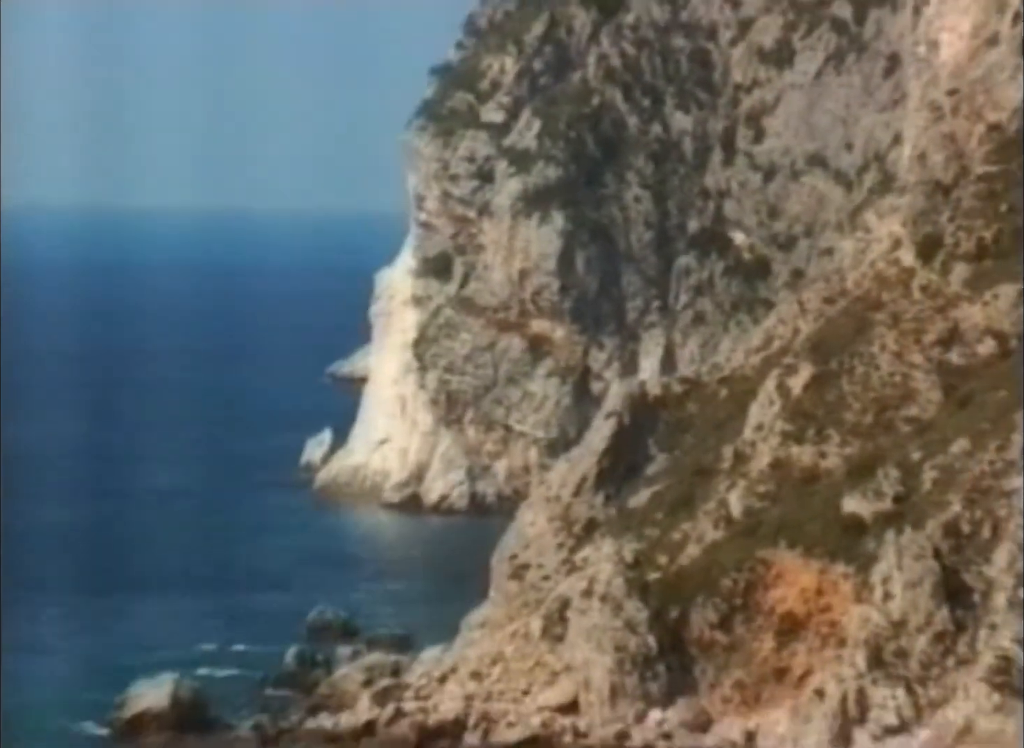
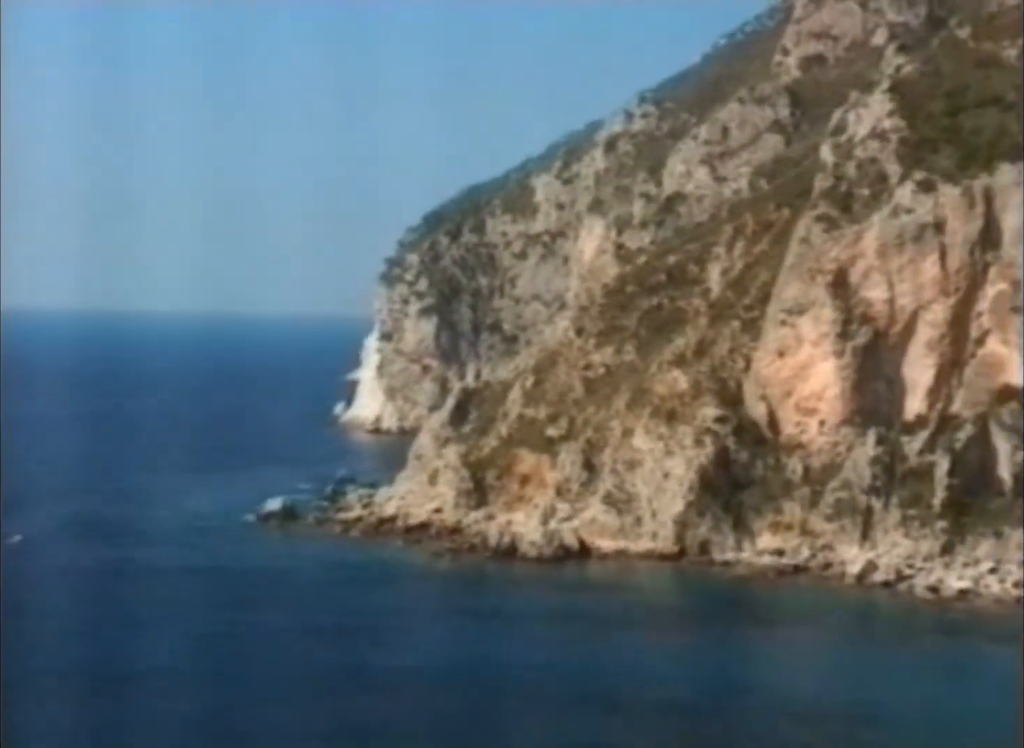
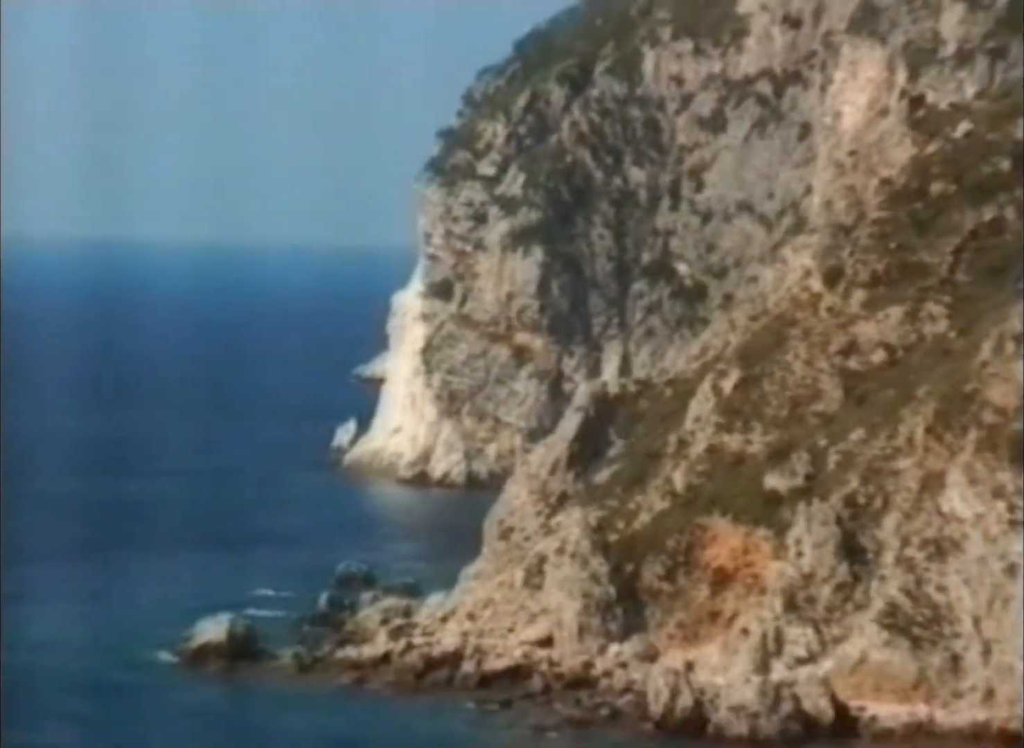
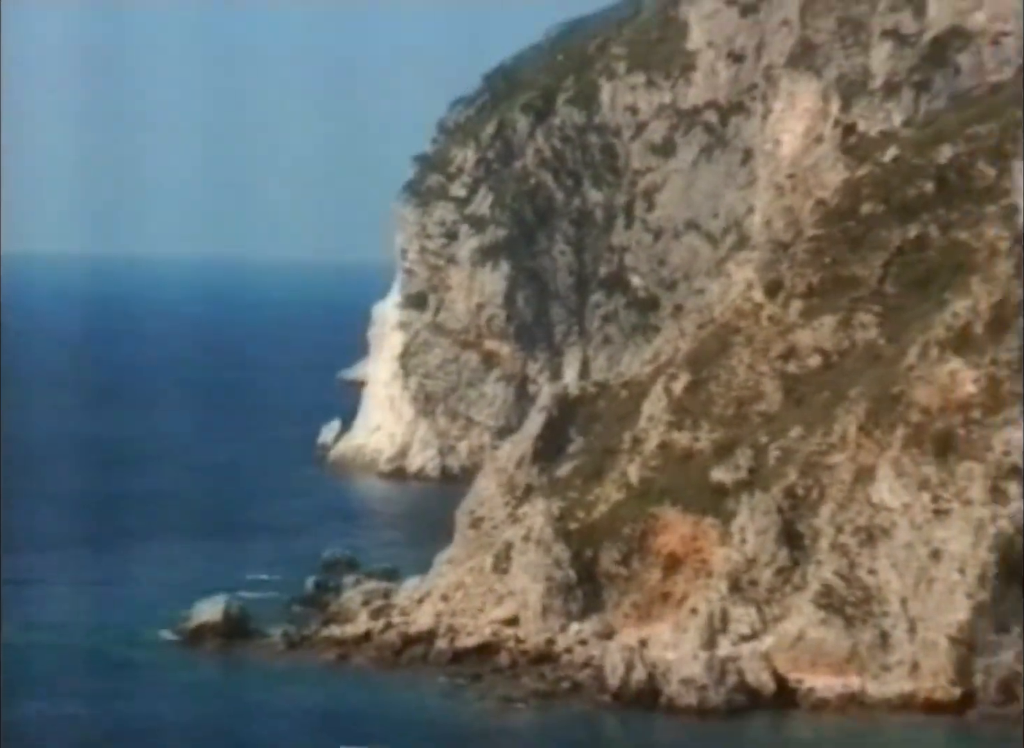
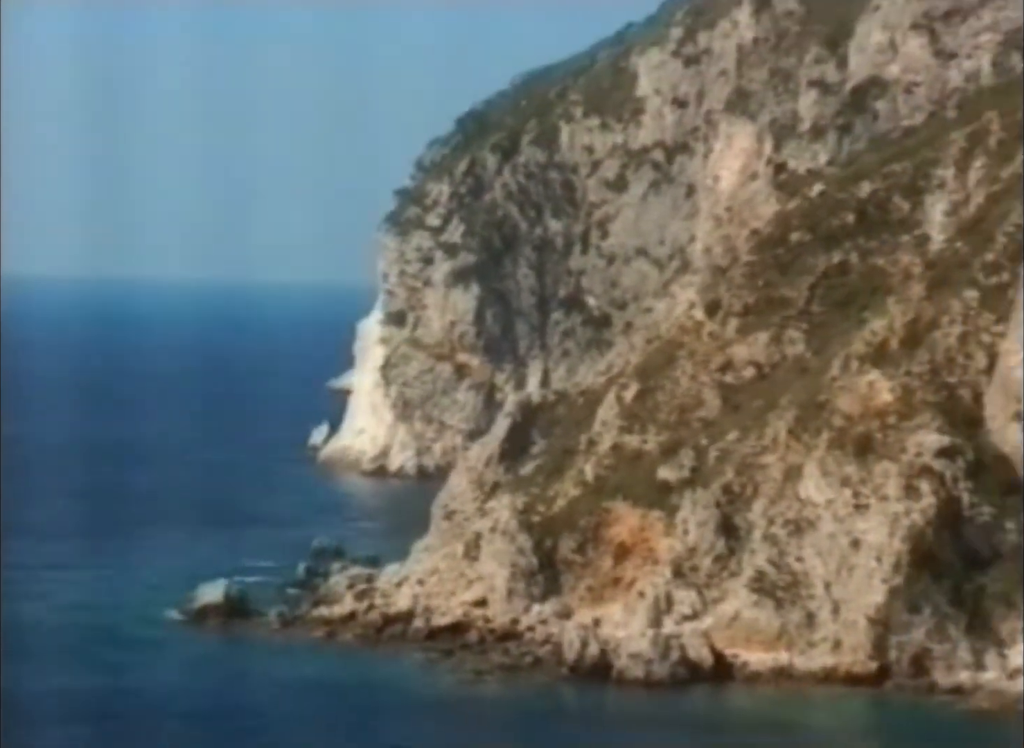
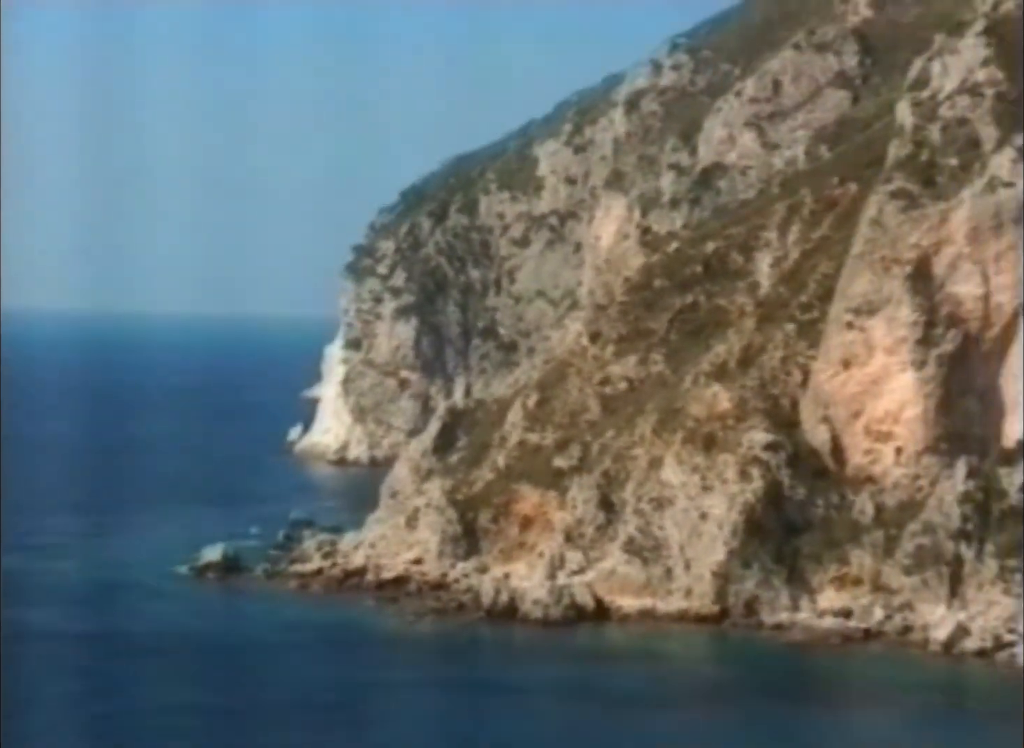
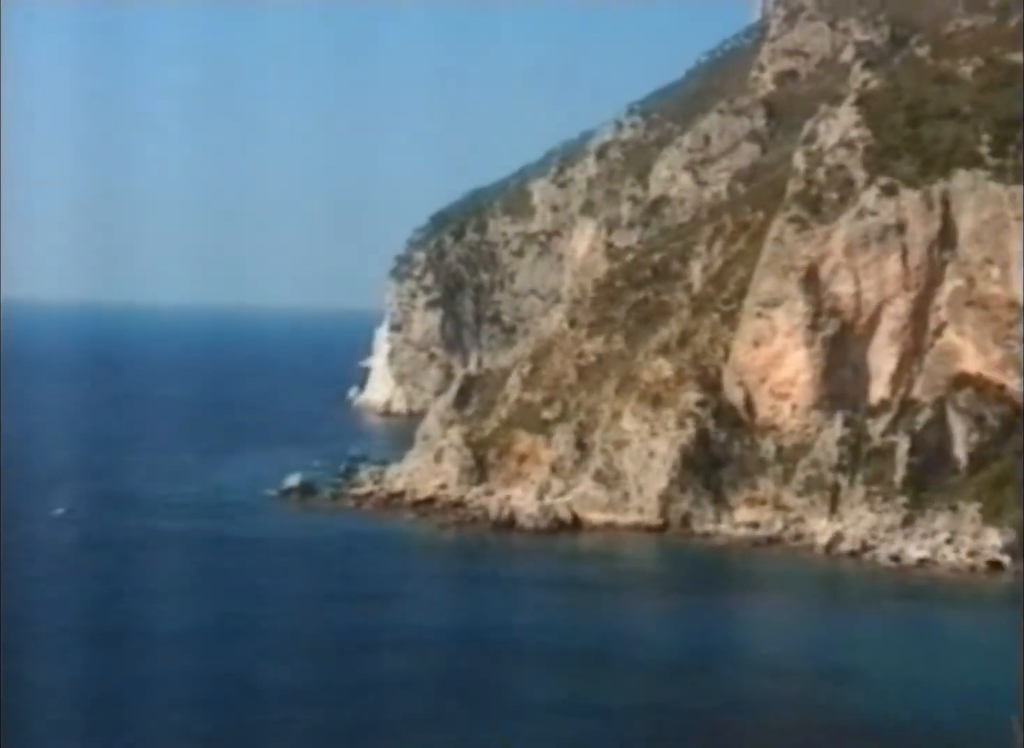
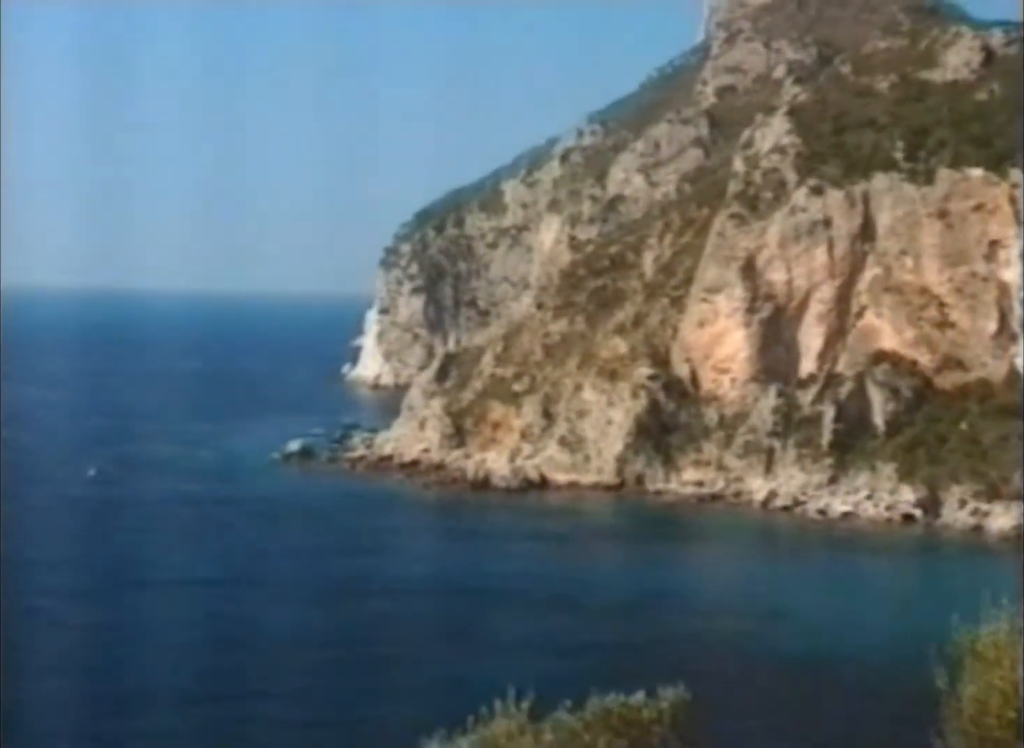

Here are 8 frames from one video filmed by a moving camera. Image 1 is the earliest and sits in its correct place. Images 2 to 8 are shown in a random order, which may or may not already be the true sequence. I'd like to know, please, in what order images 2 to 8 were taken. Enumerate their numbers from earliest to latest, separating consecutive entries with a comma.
3, 4, 5, 6, 2, 7, 8
